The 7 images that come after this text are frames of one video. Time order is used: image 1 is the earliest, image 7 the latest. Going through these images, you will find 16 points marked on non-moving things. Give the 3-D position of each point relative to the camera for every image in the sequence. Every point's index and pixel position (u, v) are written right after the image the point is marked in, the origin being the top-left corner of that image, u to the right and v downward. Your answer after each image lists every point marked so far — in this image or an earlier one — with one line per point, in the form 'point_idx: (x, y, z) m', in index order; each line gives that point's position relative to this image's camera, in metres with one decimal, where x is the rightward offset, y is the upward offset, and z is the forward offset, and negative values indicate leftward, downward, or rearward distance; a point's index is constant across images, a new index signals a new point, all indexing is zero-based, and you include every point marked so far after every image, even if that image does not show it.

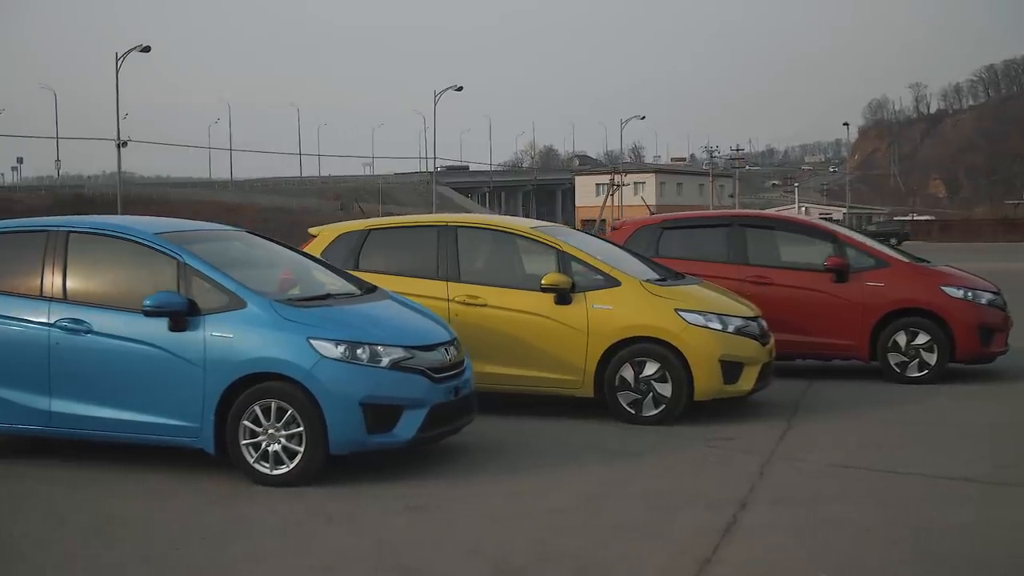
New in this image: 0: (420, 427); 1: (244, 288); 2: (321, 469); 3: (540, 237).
0: (-0.5, -0.8, +6.1) m
1: (-1.6, 0.0, +6.2) m
2: (-1.1, -1.0, +6.0) m
3: (+0.2, +0.4, +8.7) m
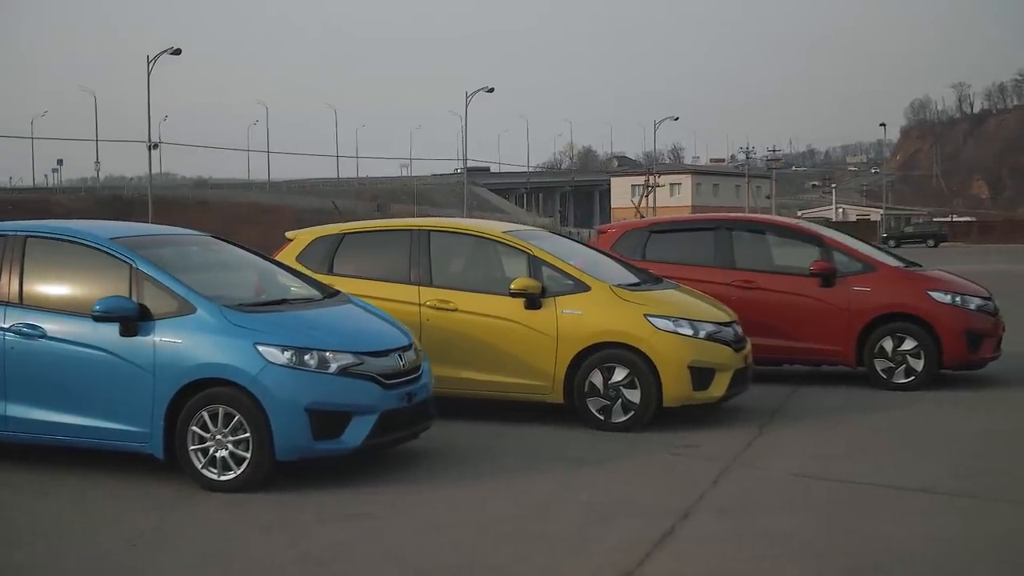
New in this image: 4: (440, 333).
0: (-0.8, -0.8, +6.0) m
1: (-1.9, 0.0, +6.2) m
2: (-1.4, -1.1, +5.9) m
3: (0.0, +0.4, +8.7) m
4: (-0.6, -0.4, +8.5) m
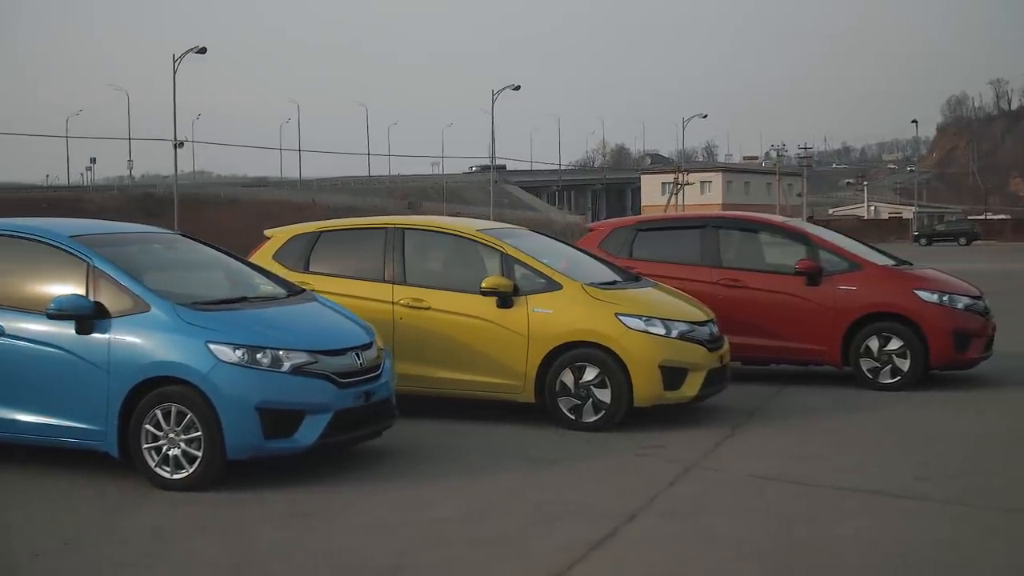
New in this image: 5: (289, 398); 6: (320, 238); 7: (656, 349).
0: (-1.1, -0.8, +6.0) m
1: (-2.1, 0.0, +6.2) m
2: (-1.6, -1.0, +5.9) m
3: (-0.2, +0.4, +8.6) m
4: (-0.8, -0.3, +8.4) m
5: (-1.2, -0.6, +5.9) m
6: (-1.7, +0.4, +9.1) m
7: (+1.1, -0.5, +7.8) m
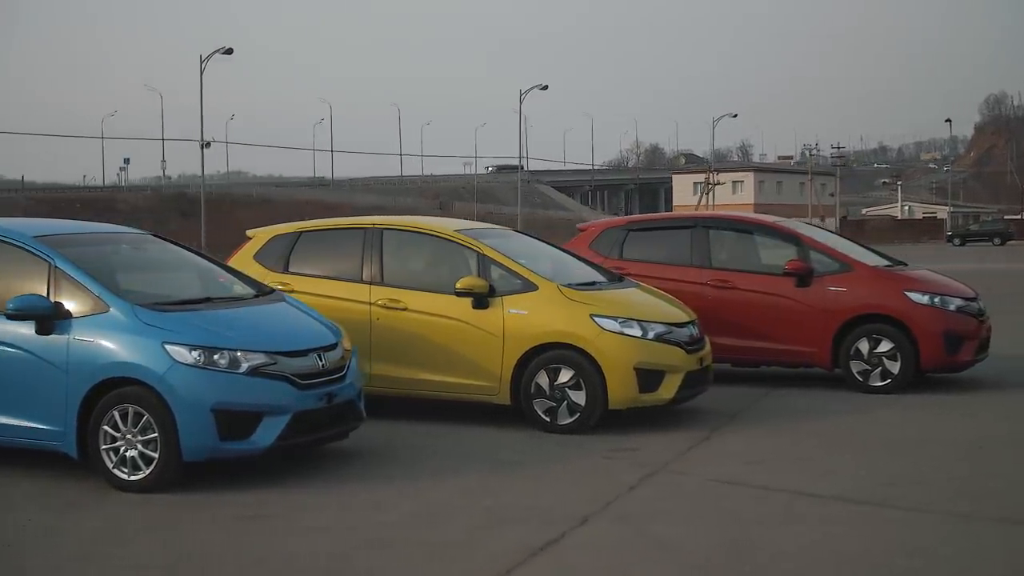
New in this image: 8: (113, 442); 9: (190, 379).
0: (-1.3, -0.8, +6.0) m
1: (-2.3, 0.0, +6.1) m
2: (-1.9, -1.0, +5.9) m
3: (-0.4, +0.4, +8.6) m
4: (-1.0, -0.4, +8.4) m
5: (-1.5, -0.6, +5.8) m
6: (-1.8, +0.4, +9.1) m
7: (+0.9, -0.5, +7.7) m
8: (-2.2, -0.9, +5.9) m
9: (-1.8, -0.5, +5.8) m
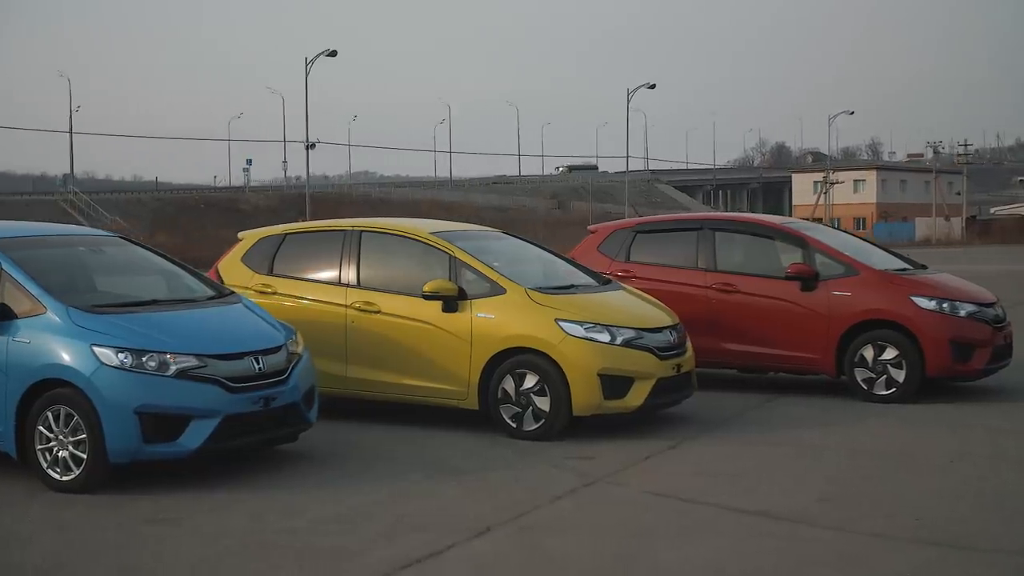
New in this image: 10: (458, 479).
0: (-1.7, -0.8, +6.0) m
1: (-2.7, 0.0, +6.2) m
2: (-2.3, -1.1, +5.9) m
3: (-0.6, +0.4, +8.5) m
4: (-1.2, -0.4, +8.3) m
5: (-1.9, -0.6, +5.9) m
6: (-2.0, +0.4, +9.1) m
7: (+0.6, -0.5, +7.5) m
8: (-2.6, -0.9, +6.0) m
9: (-2.2, -0.5, +5.8) m
10: (-0.3, -1.2, +6.4) m
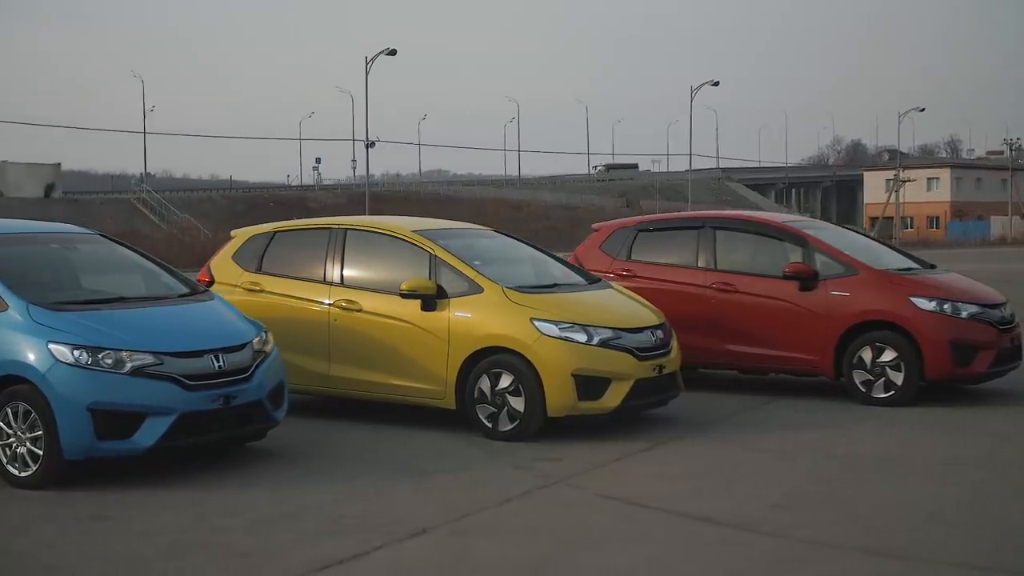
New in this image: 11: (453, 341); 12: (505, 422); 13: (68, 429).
0: (-2.0, -0.8, +6.0) m
1: (-3.0, 0.0, +6.3) m
2: (-2.5, -1.0, +6.0) m
3: (-0.7, +0.4, +8.4) m
4: (-1.3, -0.4, +8.3) m
5: (-2.1, -0.6, +5.9) m
6: (-2.1, +0.4, +9.2) m
7: (+0.4, -0.5, +7.4) m
8: (-2.9, -0.9, +6.1) m
9: (-2.4, -0.5, +5.8) m
10: (-0.6, -1.1, +6.4) m
11: (-0.4, -0.4, +7.8) m
12: (0.0, -1.0, +7.6) m
13: (-2.4, -0.8, +5.9) m
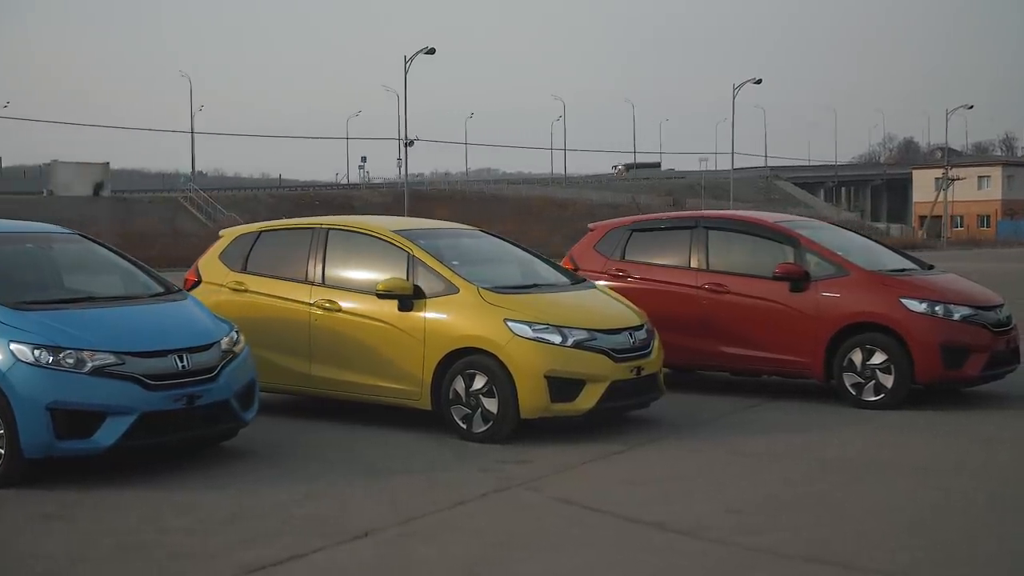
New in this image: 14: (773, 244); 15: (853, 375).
0: (-2.2, -0.8, +6.0) m
1: (-3.2, 0.0, +6.3) m
2: (-2.8, -1.0, +6.0) m
3: (-0.9, +0.4, +8.4) m
4: (-1.5, -0.4, +8.3) m
5: (-2.4, -0.6, +5.9) m
6: (-2.2, +0.4, +9.2) m
7: (+0.2, -0.5, +7.4) m
8: (-3.1, -0.9, +6.1) m
9: (-2.7, -0.5, +5.9) m
10: (-0.8, -1.2, +6.3) m
11: (-0.6, -0.4, +7.8) m
12: (-0.2, -1.0, +7.6) m
13: (-2.7, -0.8, +5.9) m
14: (+2.6, +0.4, +10.2) m
15: (+3.1, -0.8, +9.4) m
